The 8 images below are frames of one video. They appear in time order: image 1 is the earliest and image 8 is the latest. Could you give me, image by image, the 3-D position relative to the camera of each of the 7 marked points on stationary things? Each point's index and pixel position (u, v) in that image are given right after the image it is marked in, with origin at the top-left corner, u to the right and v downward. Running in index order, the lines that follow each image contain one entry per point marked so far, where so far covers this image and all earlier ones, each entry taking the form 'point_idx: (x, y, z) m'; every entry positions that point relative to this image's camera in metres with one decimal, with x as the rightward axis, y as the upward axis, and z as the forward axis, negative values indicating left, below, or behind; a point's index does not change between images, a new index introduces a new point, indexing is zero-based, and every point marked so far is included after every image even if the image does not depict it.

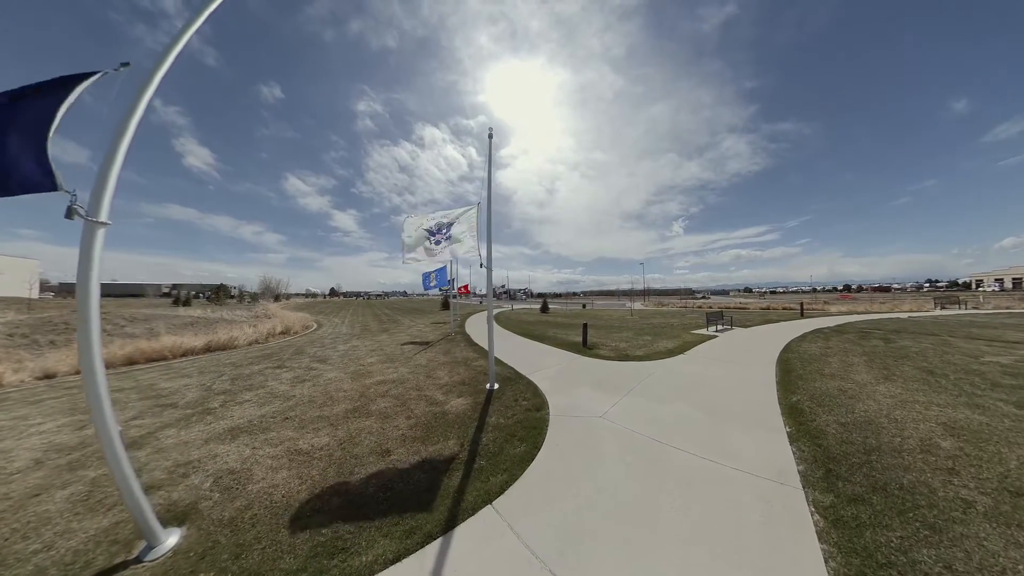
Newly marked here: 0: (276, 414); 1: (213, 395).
0: (-6.8, -3.2, +8.7) m
1: (-10.1, -3.5, +10.9) m
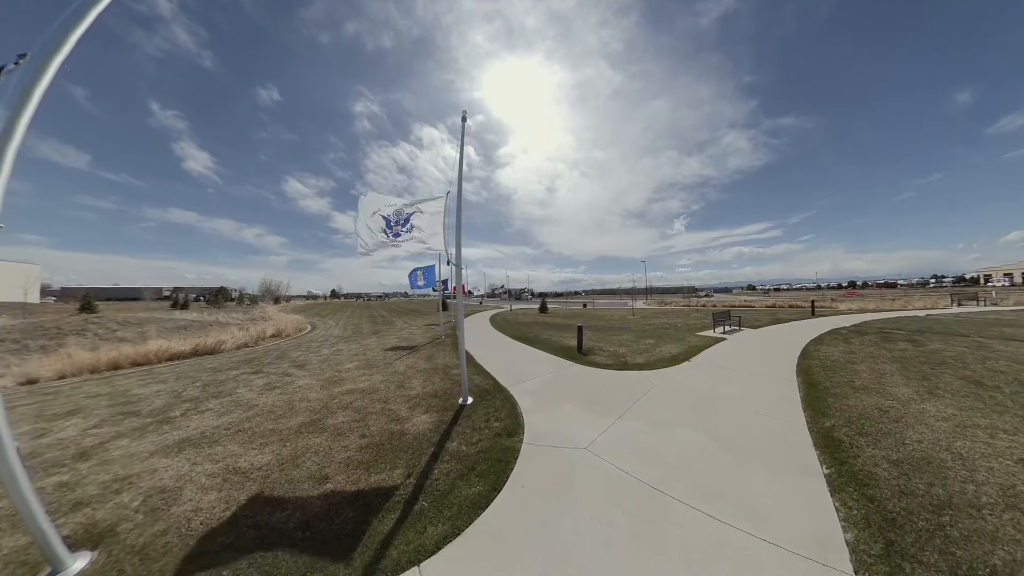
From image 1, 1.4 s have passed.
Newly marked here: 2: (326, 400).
0: (-7.2, -3.3, +8.0) m
1: (-10.4, -3.6, +10.1) m
2: (-4.8, -2.7, +8.0) m
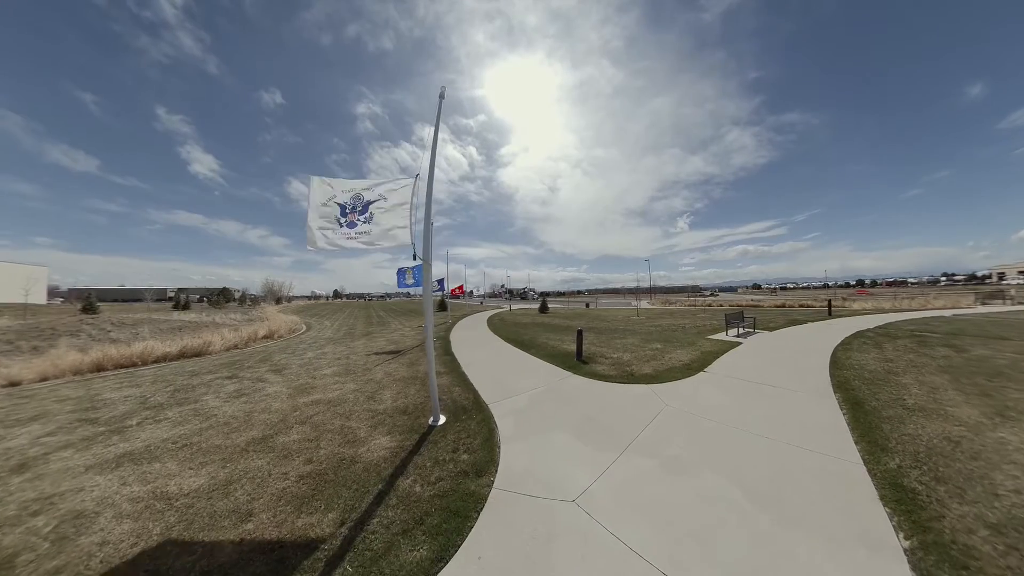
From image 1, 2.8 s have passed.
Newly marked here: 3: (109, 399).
0: (-7.4, -3.3, +7.1) m
1: (-10.6, -3.6, +9.3) m
2: (-5.1, -2.7, +7.1) m
3: (-14.7, -4.0, +11.6) m
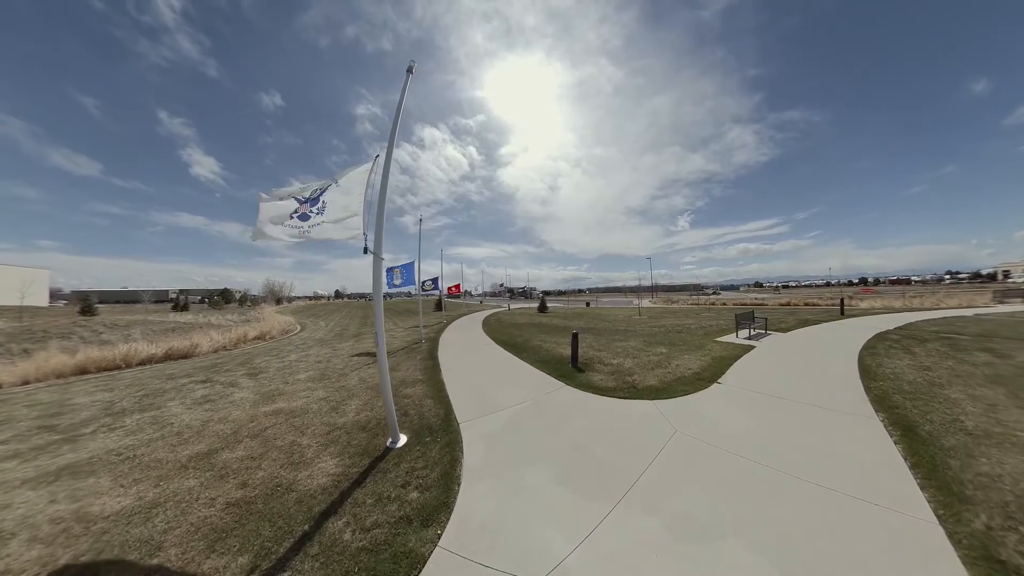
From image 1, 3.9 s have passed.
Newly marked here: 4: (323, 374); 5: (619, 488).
0: (-7.7, -3.3, +6.3) m
1: (-10.9, -3.6, +8.5) m
2: (-5.3, -2.7, +6.4) m
3: (-15.0, -4.0, +10.9) m
4: (-5.2, -2.4, +8.8) m
5: (+1.0, -1.8, +2.9) m
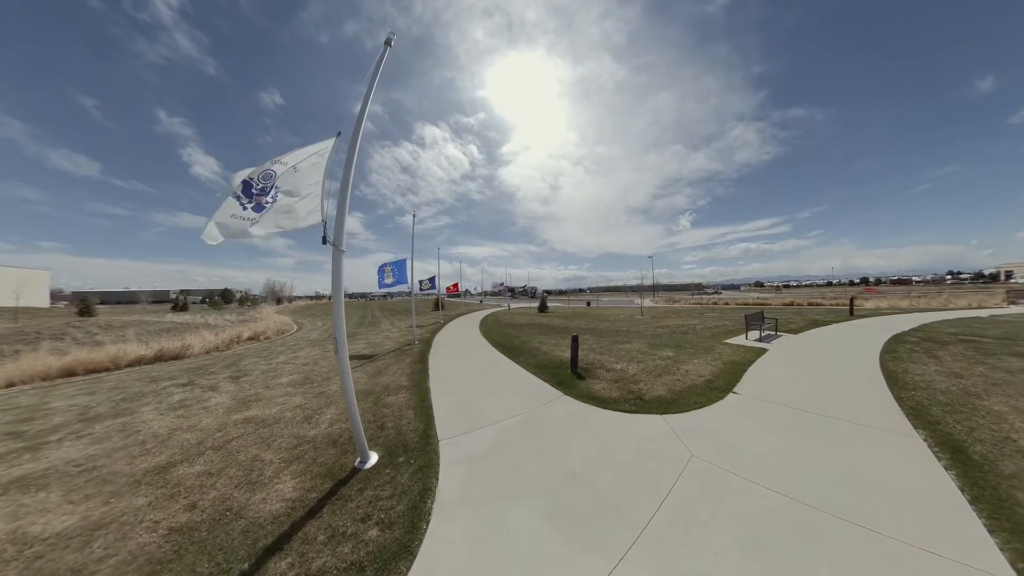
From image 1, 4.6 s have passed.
0: (-7.8, -3.2, +5.8) m
1: (-11.0, -3.6, +8.0) m
2: (-5.4, -2.7, +5.9) m
3: (-15.1, -4.0, +10.4) m
4: (-5.3, -2.4, +8.3) m
5: (+0.9, -1.8, +2.4) m
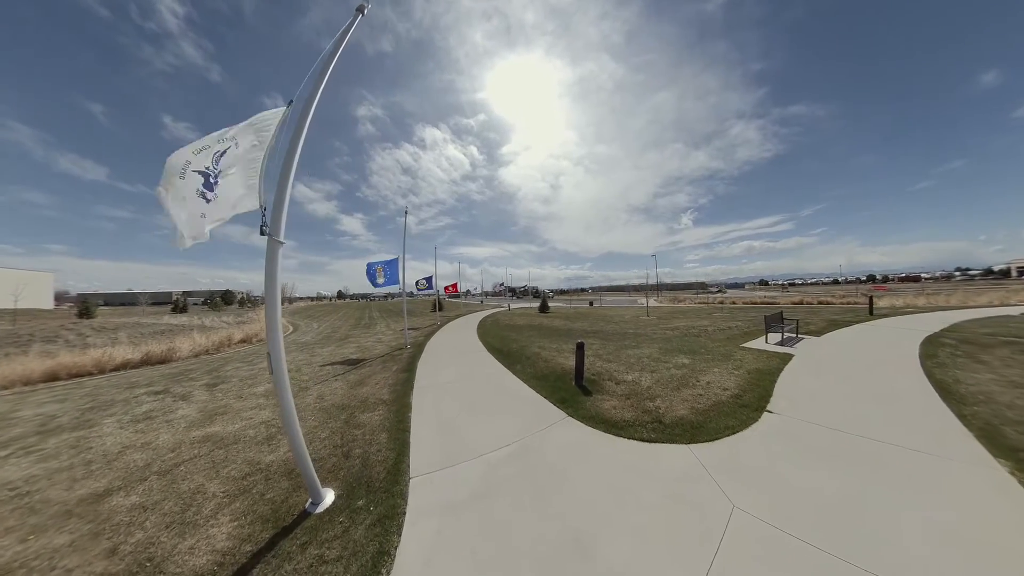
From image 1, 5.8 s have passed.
0: (-7.9, -3.3, +5.1) m
1: (-11.1, -3.6, +7.3) m
2: (-5.5, -2.7, +5.1) m
3: (-15.1, -4.1, +9.7) m
4: (-5.4, -2.4, +7.6) m
5: (+0.8, -1.8, +1.6) m
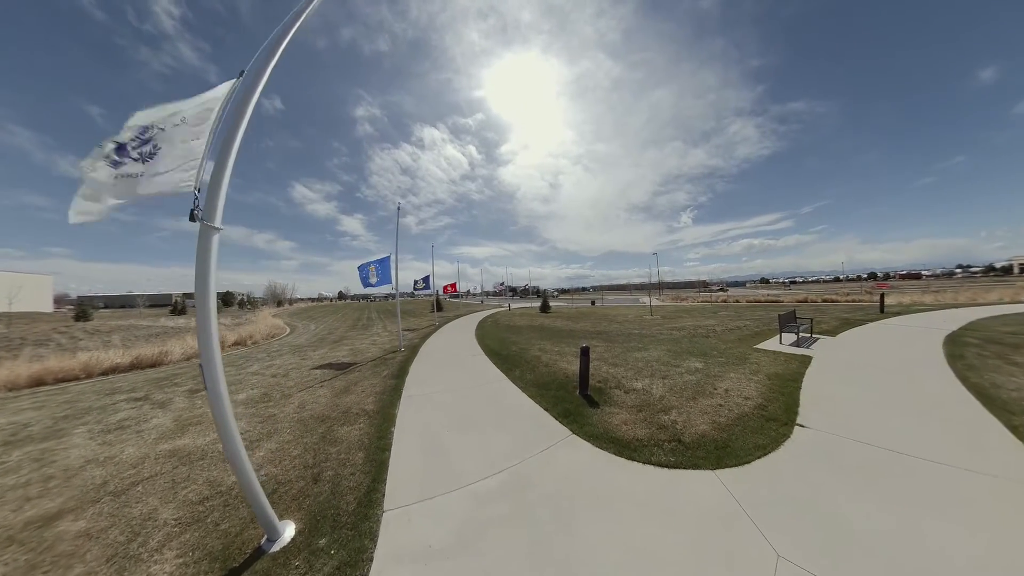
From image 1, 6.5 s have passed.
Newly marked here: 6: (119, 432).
0: (-7.9, -3.3, +4.6) m
1: (-11.1, -3.7, +6.9) m
2: (-5.6, -2.7, +4.7) m
3: (-15.2, -4.2, +9.3) m
4: (-5.4, -2.4, +7.1) m
5: (+0.7, -1.7, +1.2) m
6: (-7.9, -3.0, +6.4) m
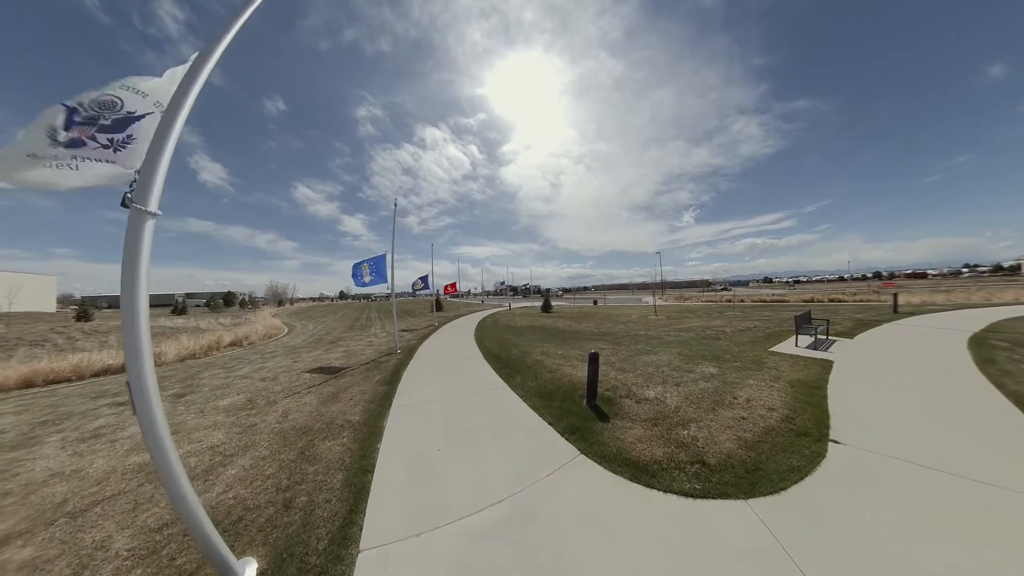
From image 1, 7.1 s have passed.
0: (-7.9, -3.3, +4.3) m
1: (-11.1, -3.7, +6.5) m
2: (-5.6, -2.7, +4.3) m
3: (-15.2, -4.1, +8.9) m
4: (-5.4, -2.4, +6.7) m
5: (+0.7, -1.7, +0.8) m
6: (-7.9, -3.0, +6.0) m
